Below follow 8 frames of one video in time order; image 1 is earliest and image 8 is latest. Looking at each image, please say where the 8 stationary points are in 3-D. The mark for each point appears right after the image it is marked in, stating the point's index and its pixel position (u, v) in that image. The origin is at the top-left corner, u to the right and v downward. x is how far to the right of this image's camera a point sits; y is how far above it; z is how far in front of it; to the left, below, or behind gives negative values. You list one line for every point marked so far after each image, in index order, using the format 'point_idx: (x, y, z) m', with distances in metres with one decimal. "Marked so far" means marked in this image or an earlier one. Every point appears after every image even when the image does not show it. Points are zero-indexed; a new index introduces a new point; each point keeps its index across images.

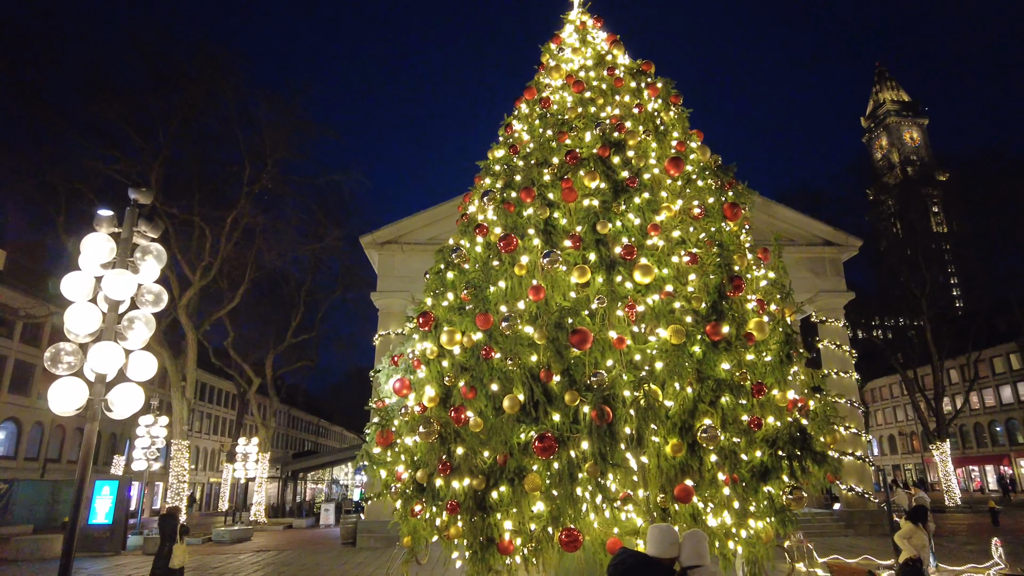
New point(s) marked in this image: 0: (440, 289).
0: (-0.7, 0.0, +6.5) m
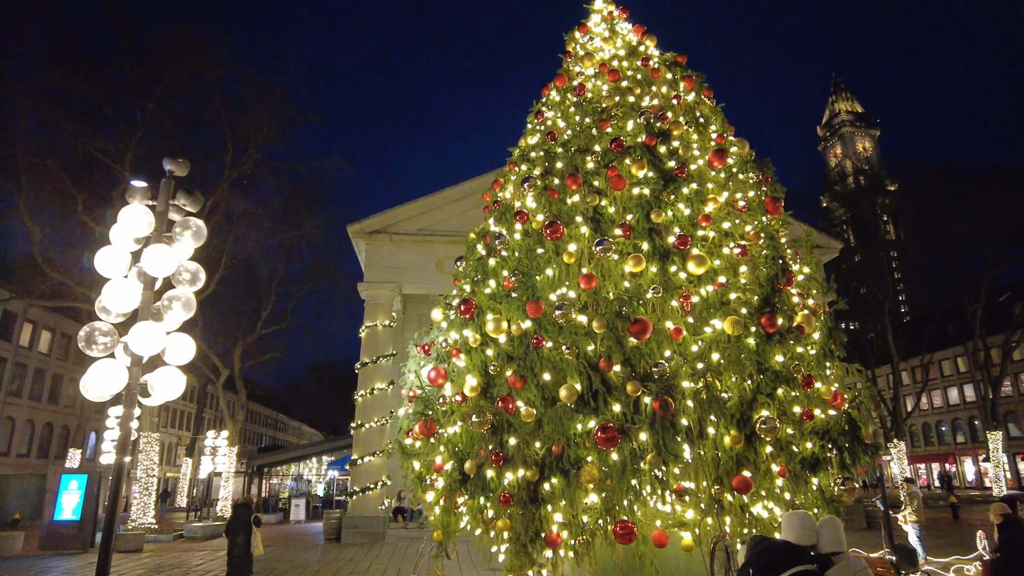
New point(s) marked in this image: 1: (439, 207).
0: (-0.3, +0.1, +6.3) m
1: (-1.9, +2.1, +16.8) m
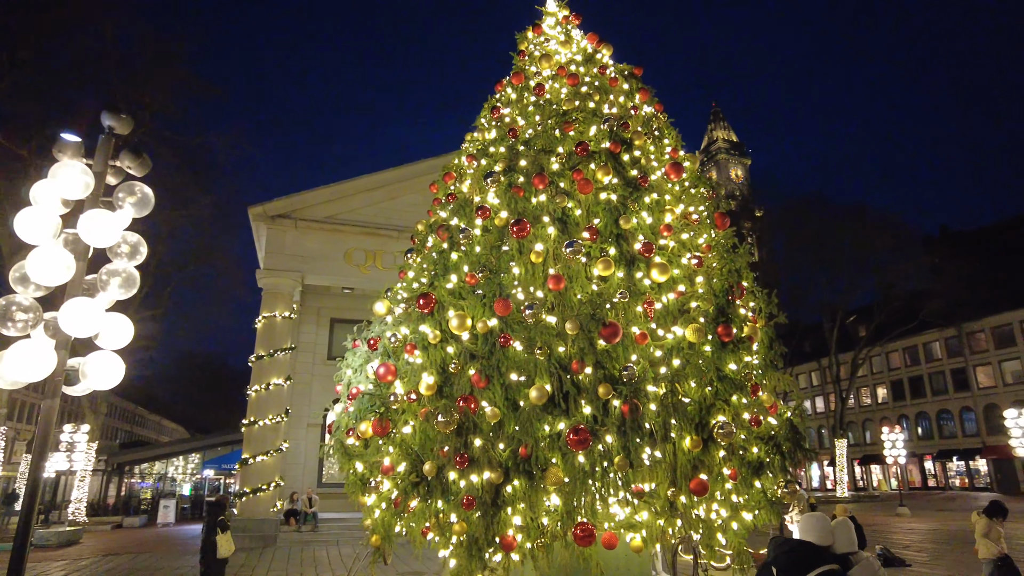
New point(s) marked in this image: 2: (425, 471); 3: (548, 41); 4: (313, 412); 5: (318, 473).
0: (-0.6, +0.2, +6.1) m
1: (-4.1, +2.3, +16.1) m
2: (-0.7, -1.5, +5.2) m
3: (+0.5, +3.1, +8.1) m
4: (-5.2, -3.3, +16.8) m
5: (-4.9, -4.7, +16.3) m
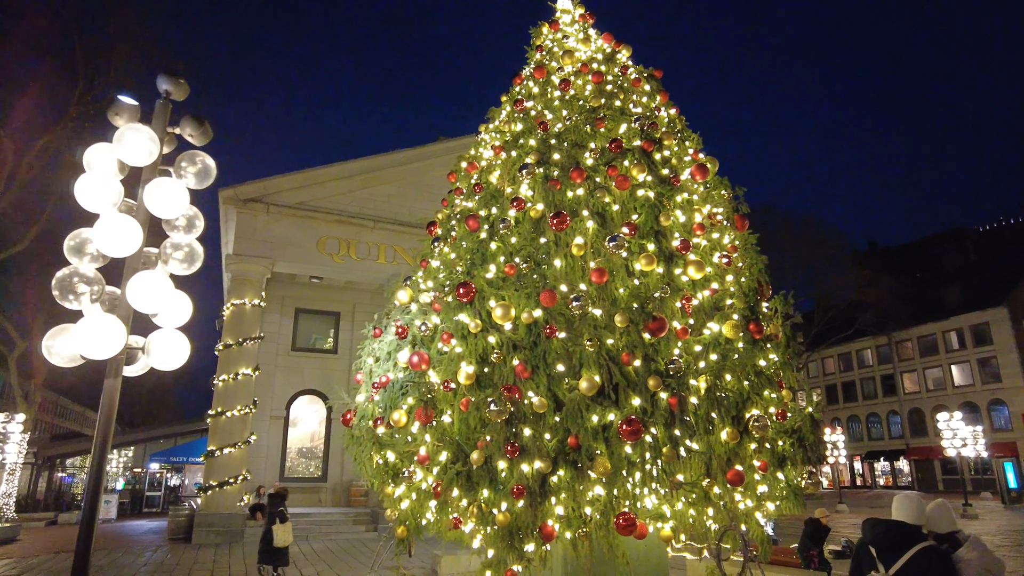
0: (-0.3, +0.3, +6.0) m
1: (-4.6, +2.6, +15.7) m
2: (-0.3, -1.4, +5.1) m
3: (+0.7, +3.2, +8.1) m
4: (-6.0, -3.0, +16.2) m
5: (-5.7, -4.4, +15.8) m
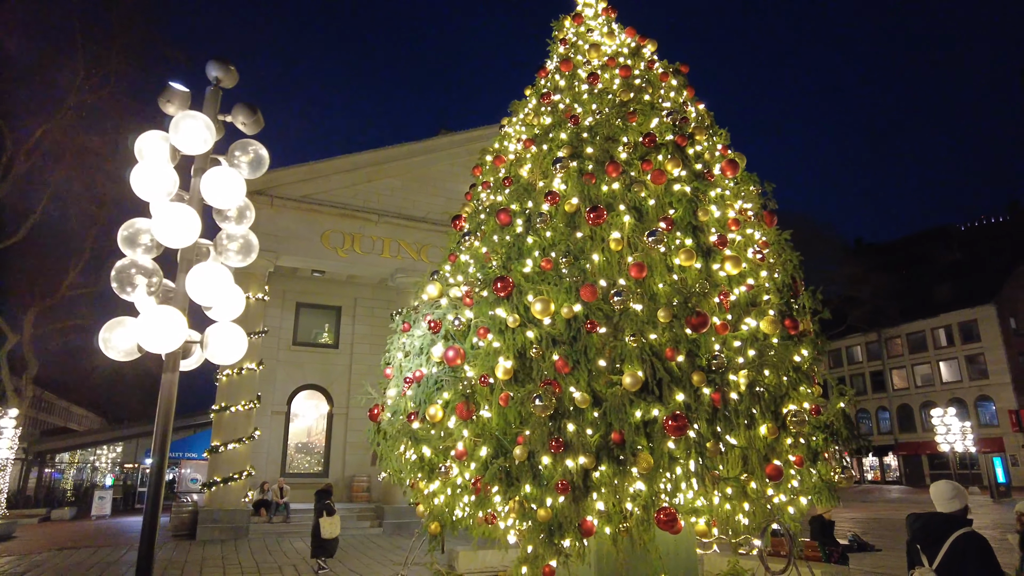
0: (0.0, +0.3, +6.0) m
1: (-4.5, +2.7, +15.5) m
2: (0.0, -1.3, +5.1) m
3: (+1.0, +3.2, +8.1) m
4: (-5.9, -2.8, +16.1) m
5: (-5.7, -4.3, +15.7) m
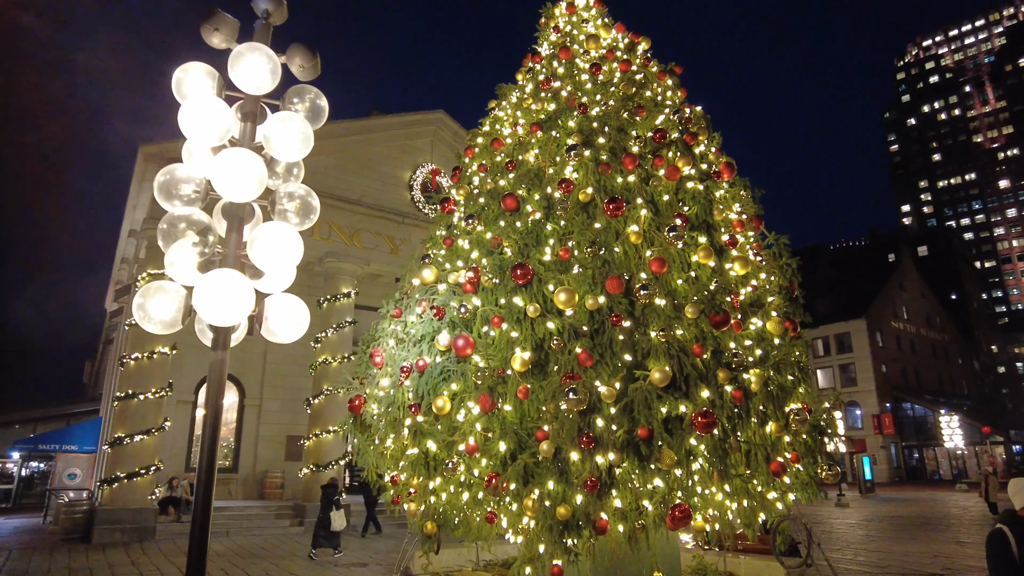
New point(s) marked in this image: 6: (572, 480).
0: (+0.2, +0.4, +5.7) m
1: (-5.8, +3.2, +14.3) m
2: (+0.2, -1.2, +4.9) m
3: (+0.9, +3.3, +7.9) m
4: (-7.6, -2.3, +14.7) m
5: (-7.3, -3.7, +14.3) m
6: (+0.4, -1.5, +4.9) m
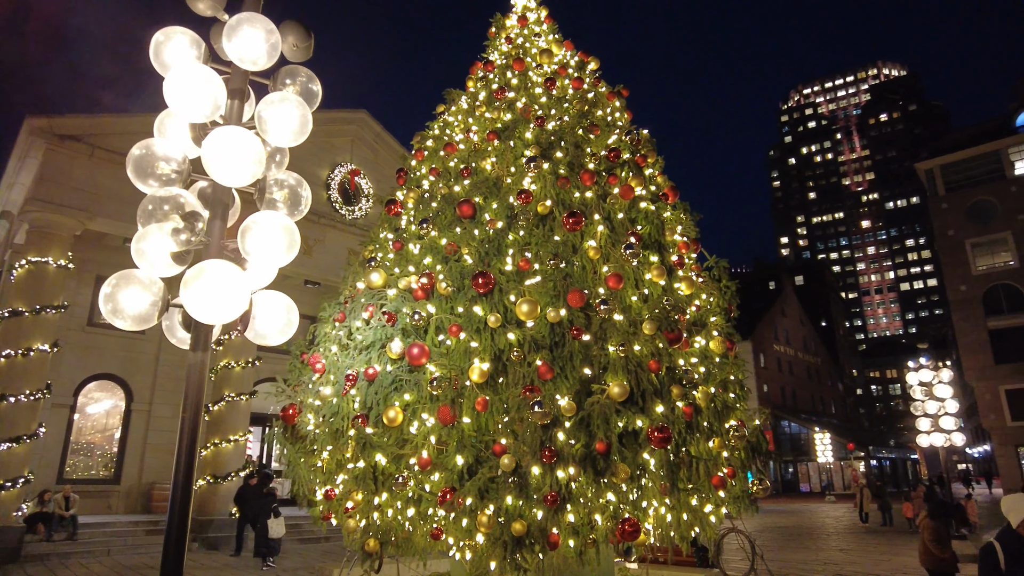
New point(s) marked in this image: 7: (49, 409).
0: (-0.2, +0.3, +5.6) m
1: (-7.3, +3.3, +13.3) m
2: (-0.1, -1.3, +4.7) m
3: (+0.3, +3.2, +8.0) m
4: (-9.4, -2.1, +13.2) m
5: (-9.2, -3.6, +12.8) m
6: (+0.1, -1.6, +4.8) m
7: (-9.3, -2.4, +12.8) m
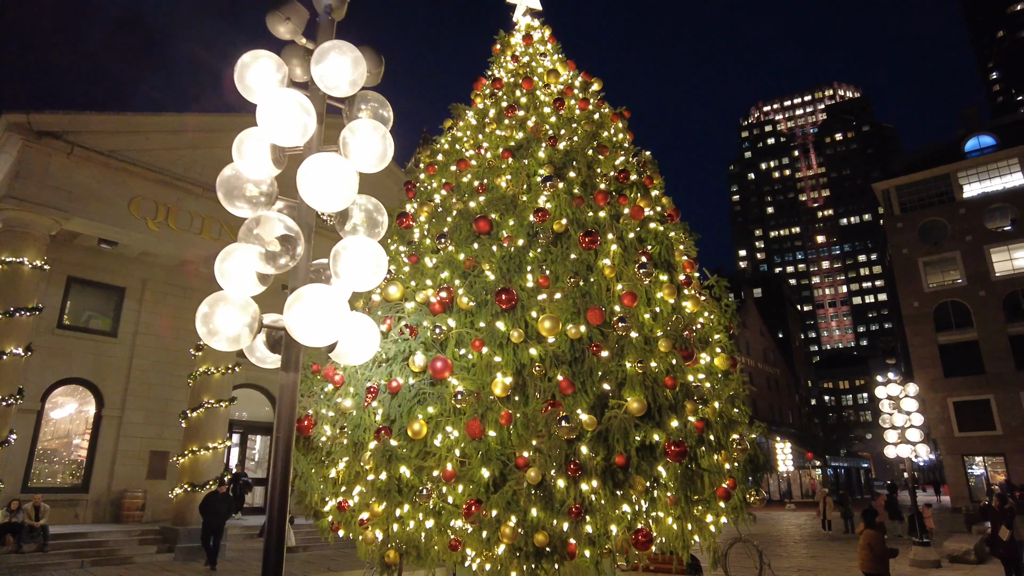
0: (0.0, +0.2, +5.8) m
1: (-7.6, +3.2, +13.0) m
2: (+0.1, -1.5, +4.9) m
3: (+0.4, +3.0, +8.2) m
4: (-9.7, -2.1, +12.7) m
5: (-9.5, -3.6, +12.4) m
6: (+0.3, -1.7, +5.0) m
7: (-9.6, -2.5, +12.3) m
